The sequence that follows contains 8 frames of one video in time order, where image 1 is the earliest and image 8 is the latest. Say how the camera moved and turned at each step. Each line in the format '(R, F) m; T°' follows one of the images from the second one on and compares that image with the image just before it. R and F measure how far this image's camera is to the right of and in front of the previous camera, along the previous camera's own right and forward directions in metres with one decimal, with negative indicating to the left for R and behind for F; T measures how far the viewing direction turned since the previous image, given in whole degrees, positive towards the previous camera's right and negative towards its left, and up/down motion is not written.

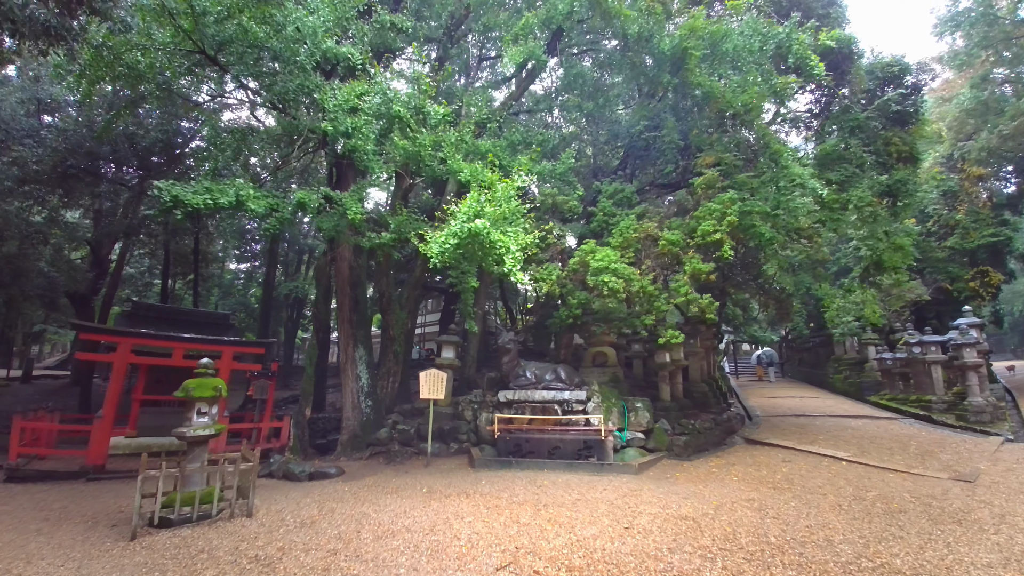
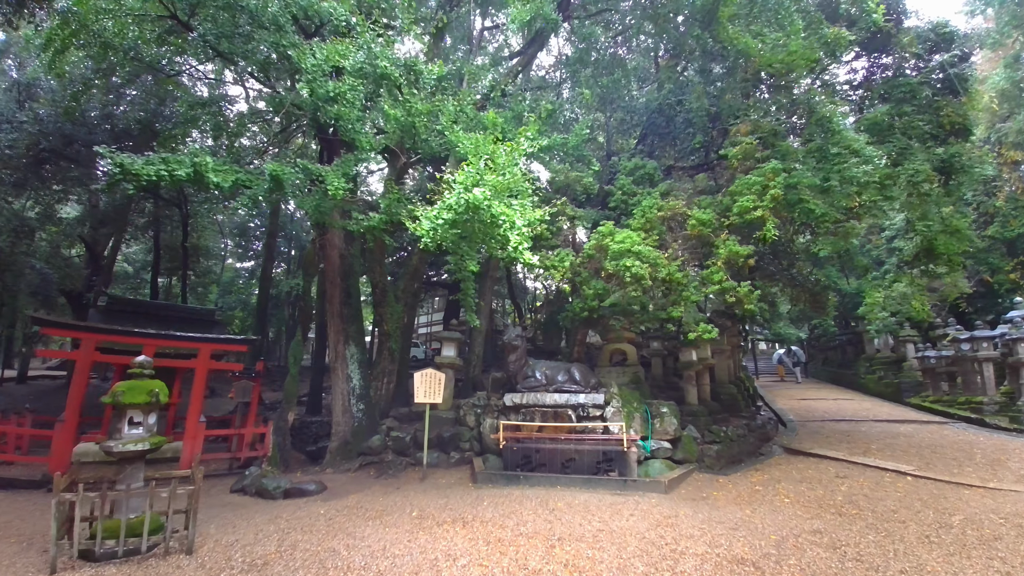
(+0.1, +1.4) m; -1°
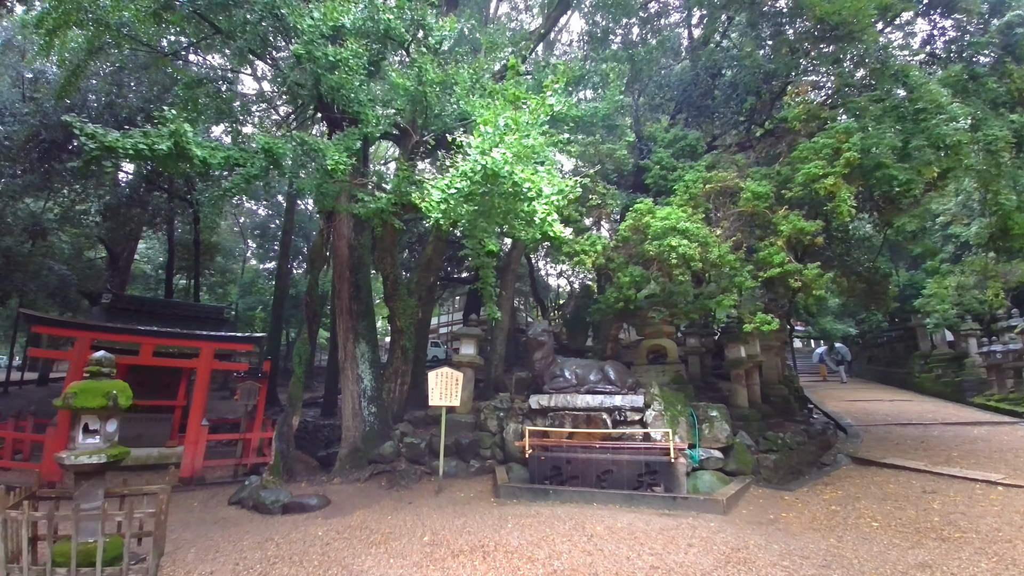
(-0.1, +1.1) m; -3°
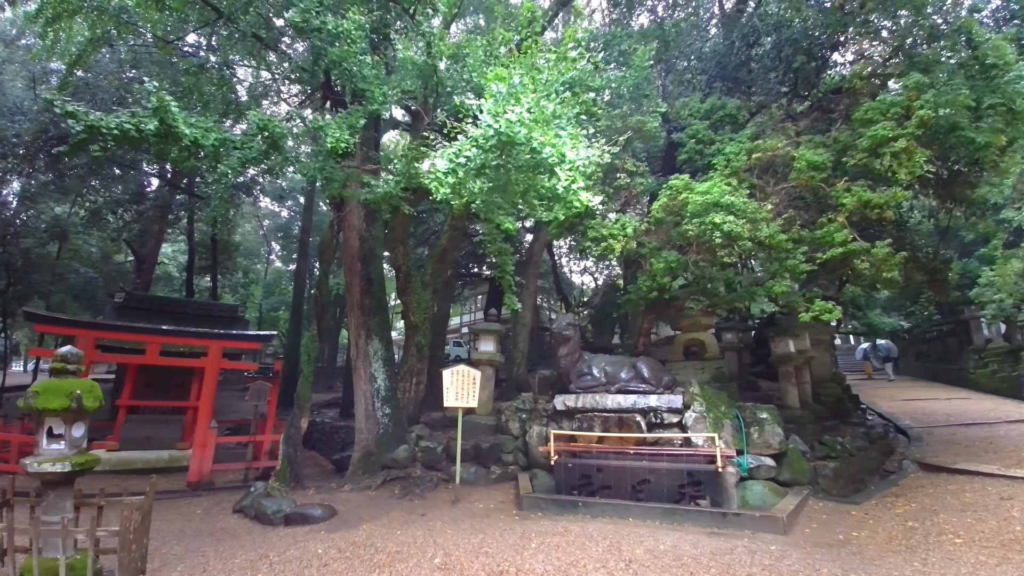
(0.0, +0.8) m; -3°
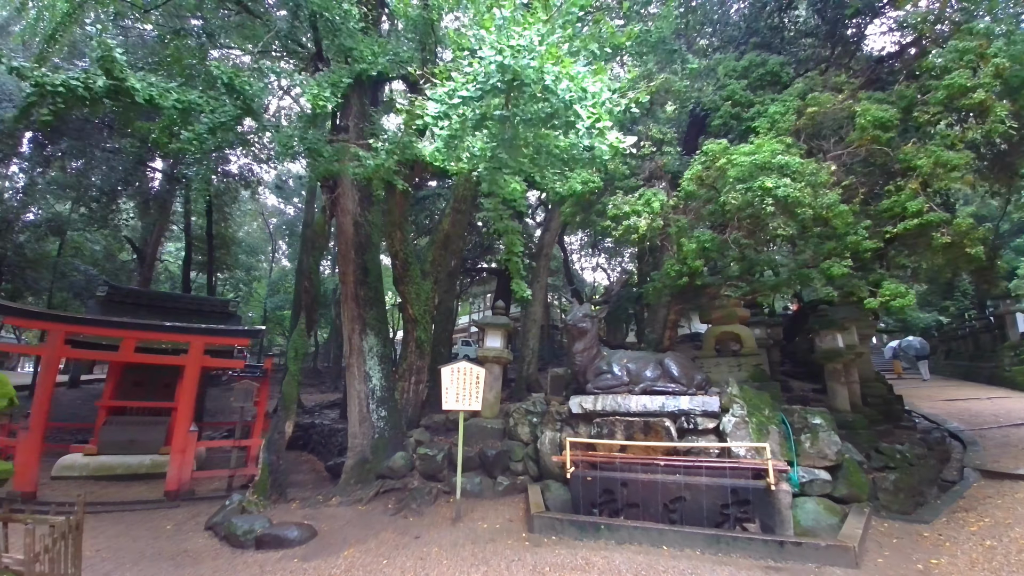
(0.0, +1.0) m; -1°
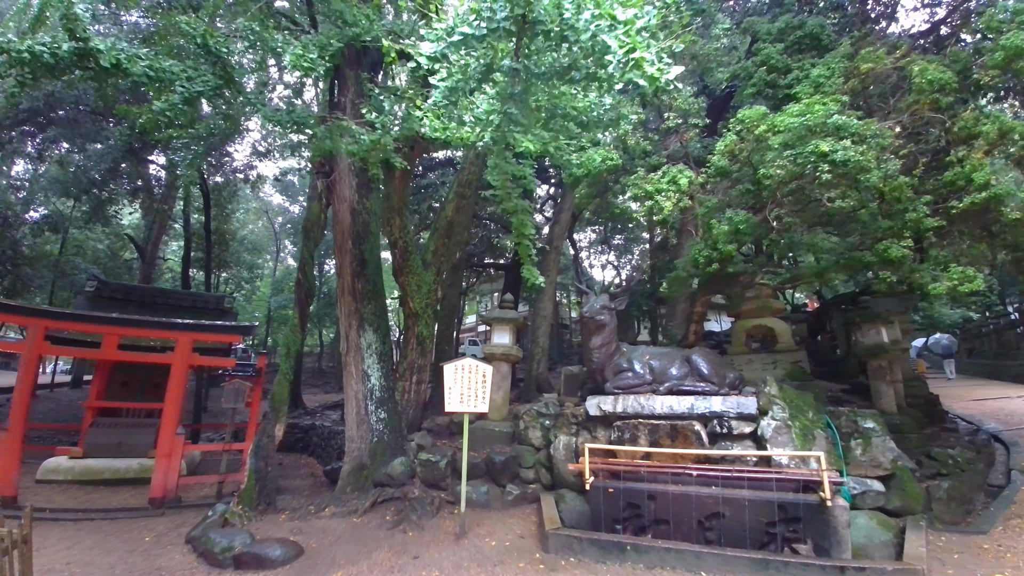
(0.0, +0.7) m; -1°
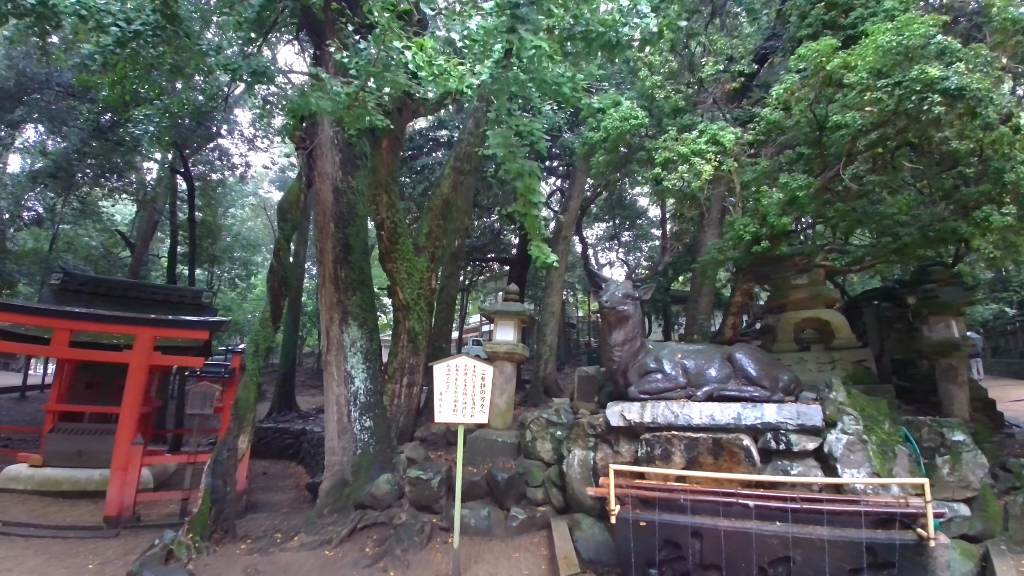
(0.0, +1.1) m; -1°
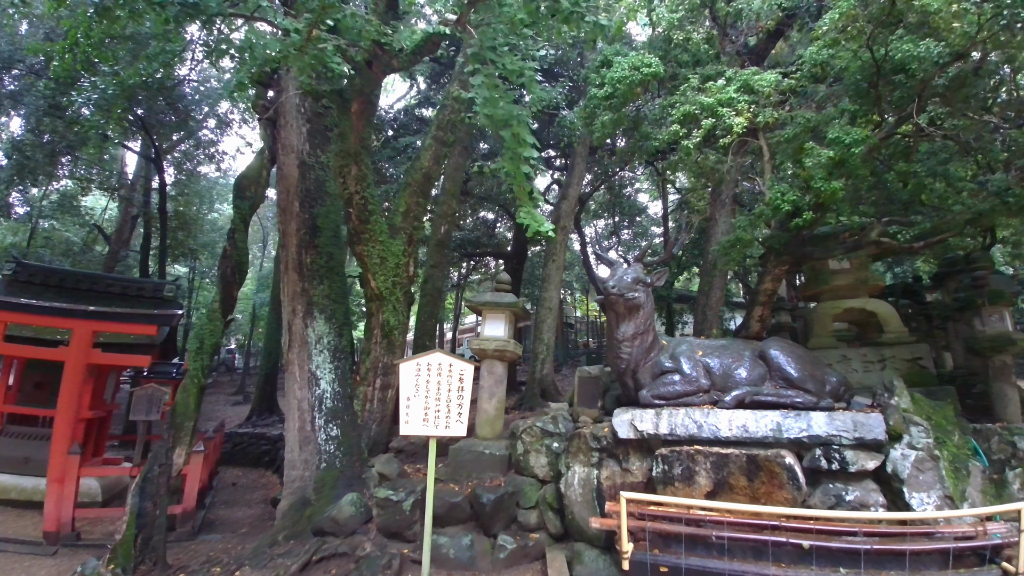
(+0.1, +0.9) m; 0°
